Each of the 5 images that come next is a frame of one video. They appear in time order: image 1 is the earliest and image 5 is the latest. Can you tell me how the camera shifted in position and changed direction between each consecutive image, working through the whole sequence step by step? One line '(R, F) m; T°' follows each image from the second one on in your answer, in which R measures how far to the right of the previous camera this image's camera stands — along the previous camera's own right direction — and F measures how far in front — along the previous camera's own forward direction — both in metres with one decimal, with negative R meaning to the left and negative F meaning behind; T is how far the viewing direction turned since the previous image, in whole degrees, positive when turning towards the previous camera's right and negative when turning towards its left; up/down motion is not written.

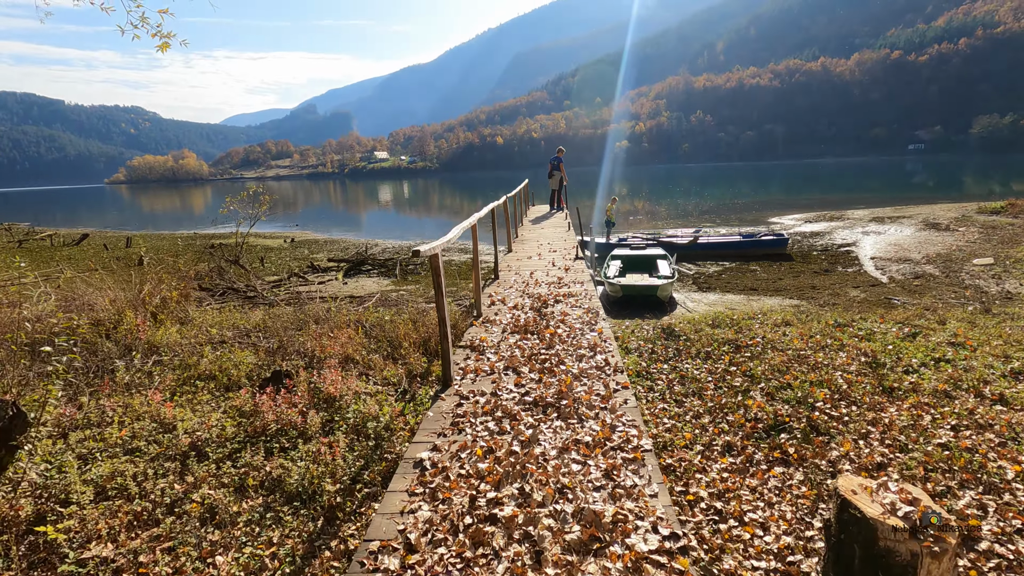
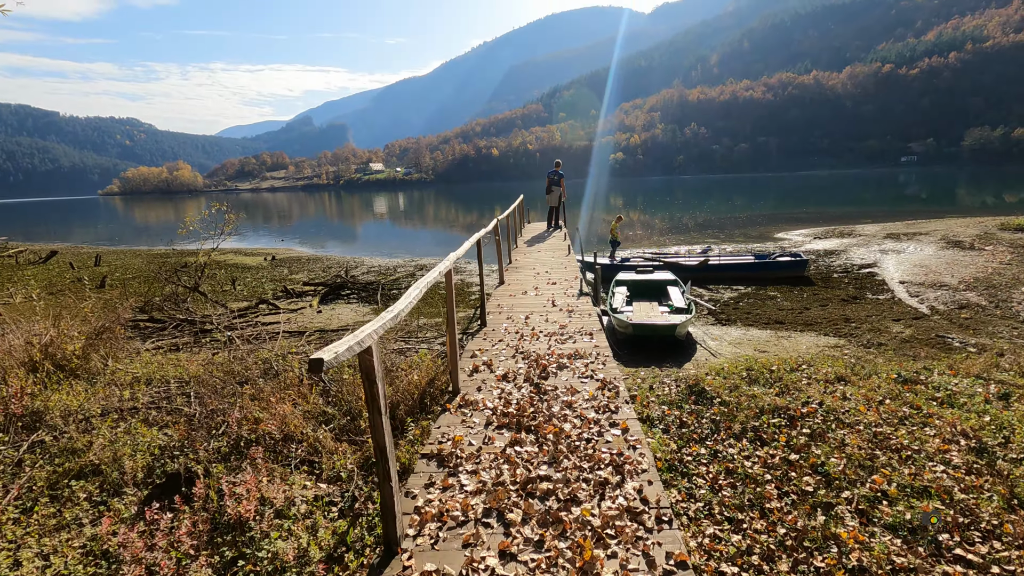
(+0.1, +1.4) m; 0°
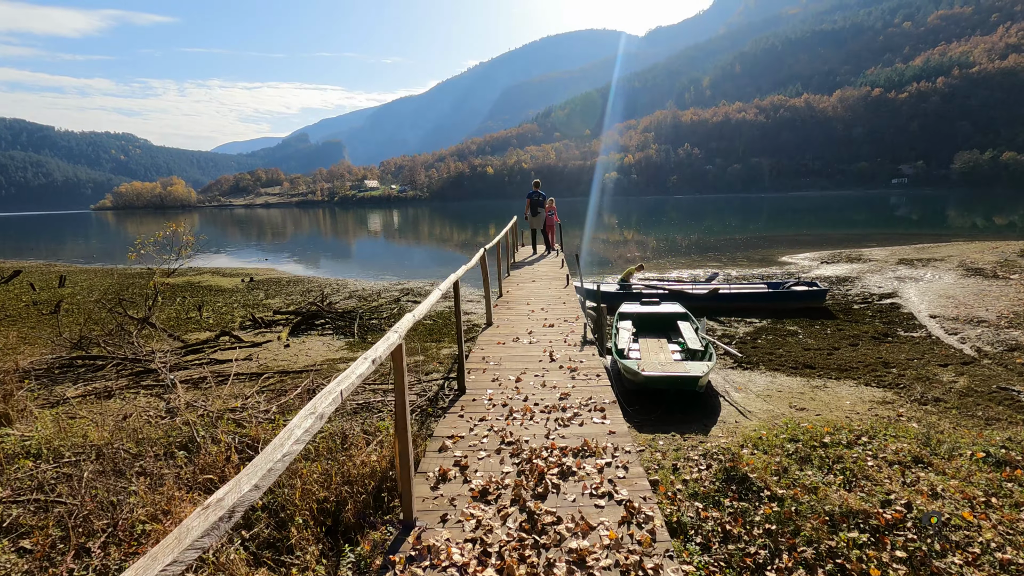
(+0.1, +1.2) m; +1°
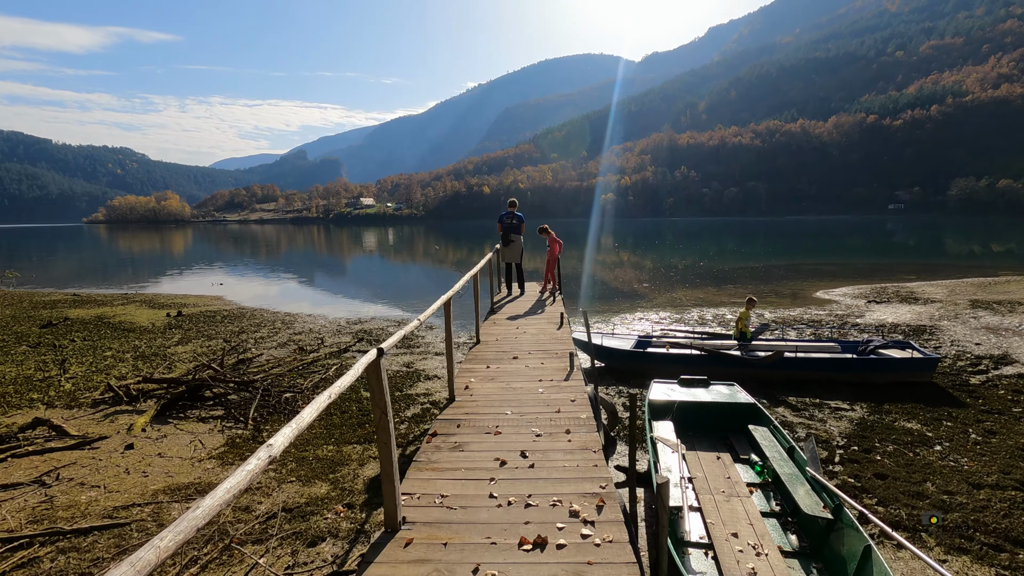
(+0.3, +3.8) m; 0°
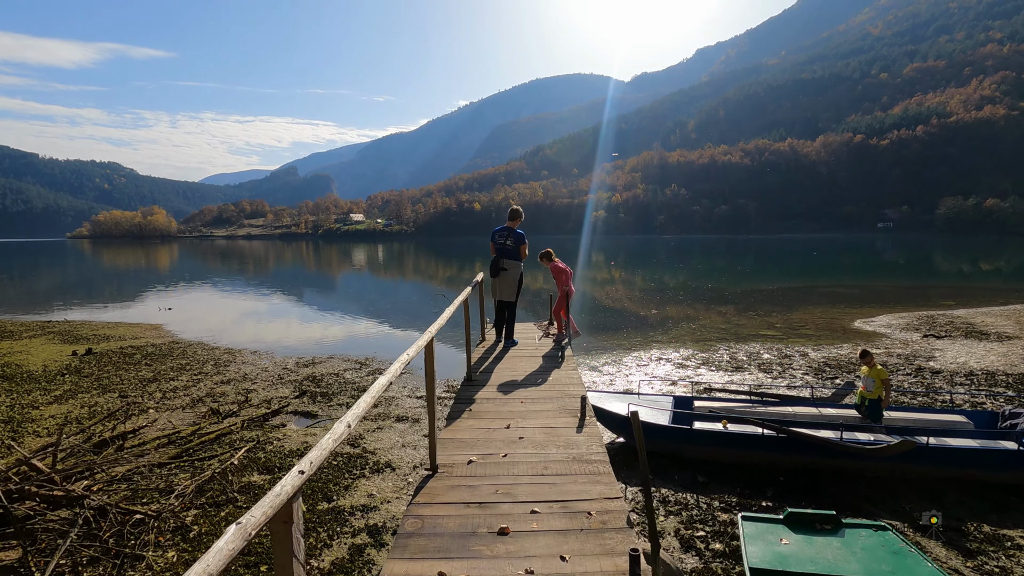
(0.0, +3.2) m; +1°
